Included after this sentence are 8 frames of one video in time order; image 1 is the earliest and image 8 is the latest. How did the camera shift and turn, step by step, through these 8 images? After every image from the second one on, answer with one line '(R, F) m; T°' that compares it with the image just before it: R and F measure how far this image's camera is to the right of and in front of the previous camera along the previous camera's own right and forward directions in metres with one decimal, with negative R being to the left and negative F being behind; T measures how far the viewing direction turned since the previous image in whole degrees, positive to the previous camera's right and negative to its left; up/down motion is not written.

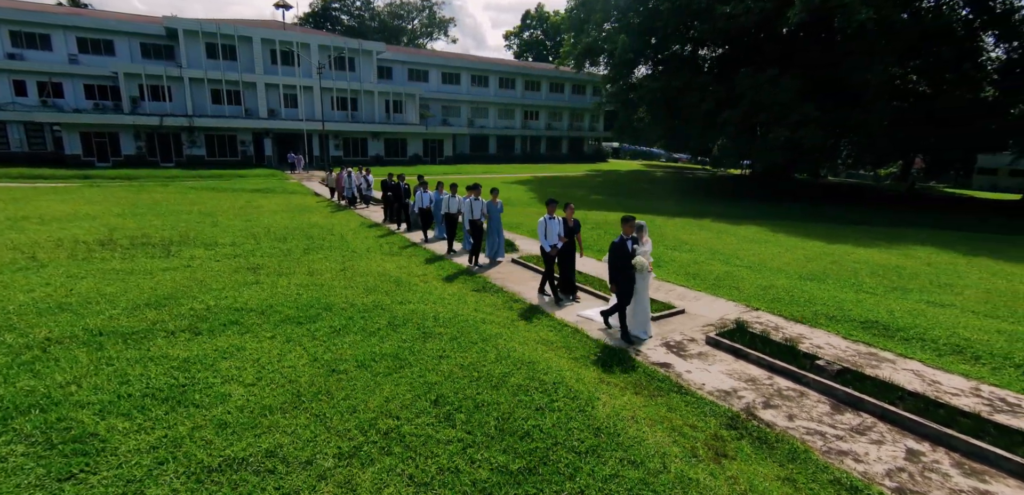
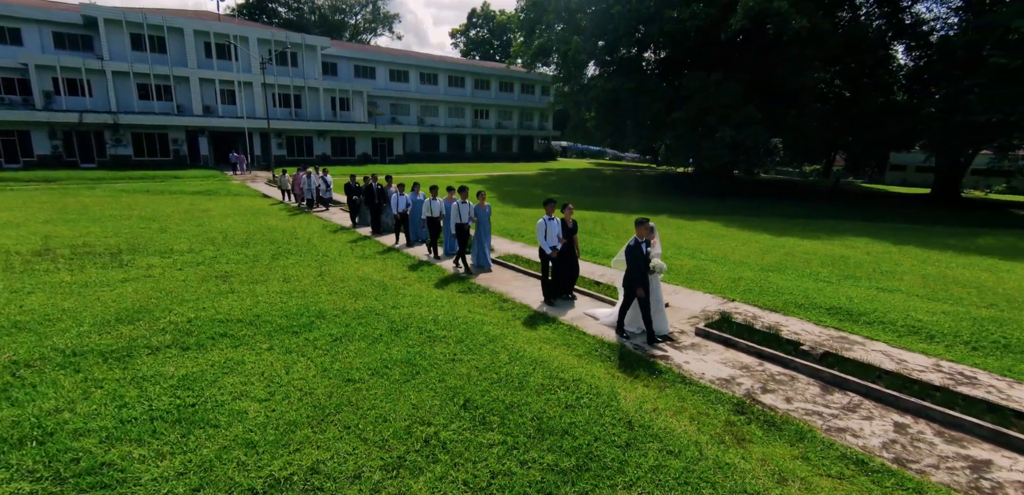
(-0.6, 0.0) m; +6°
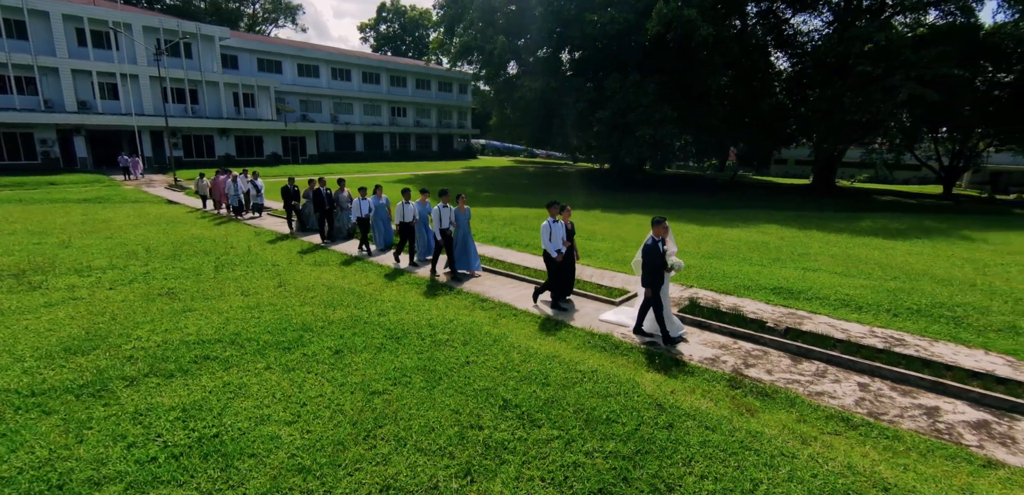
(-0.8, 0.0) m; +10°
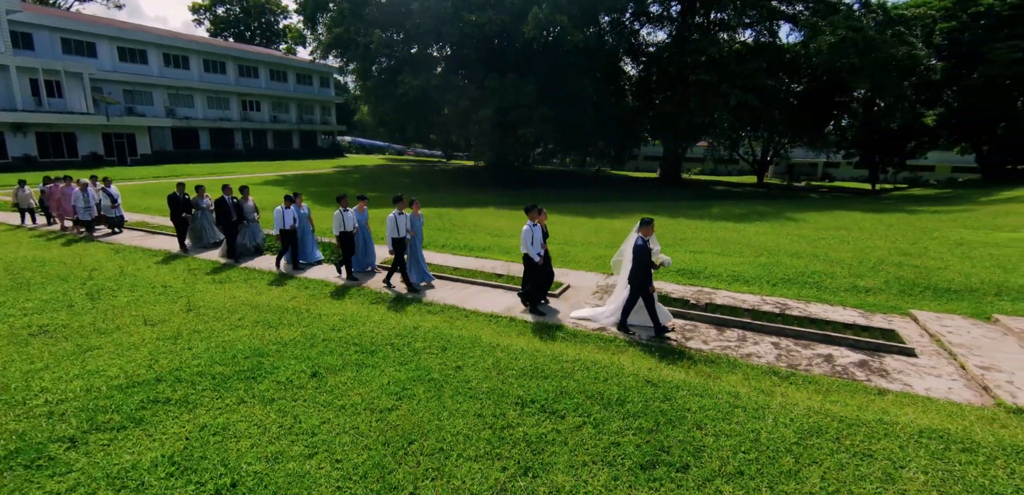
(-1.0, 0.0) m; +15°
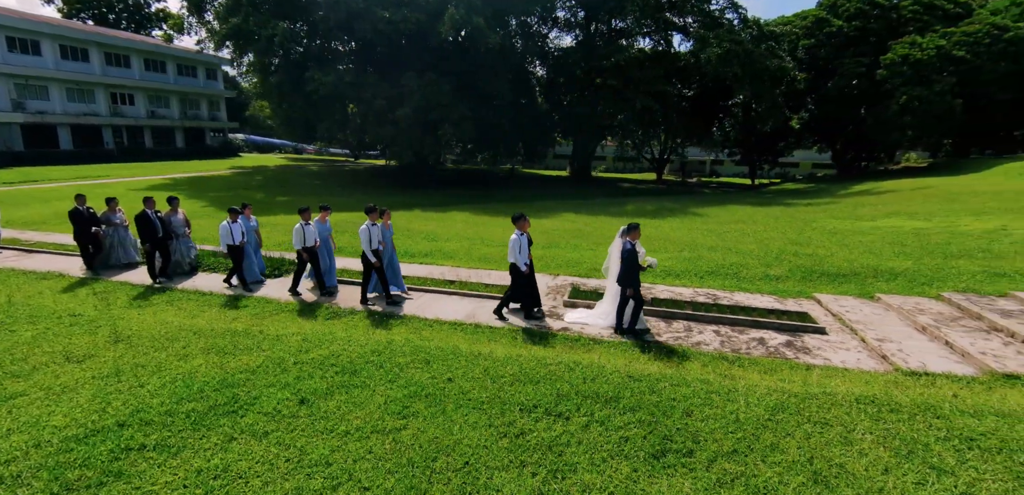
(-0.7, -0.1) m; +11°
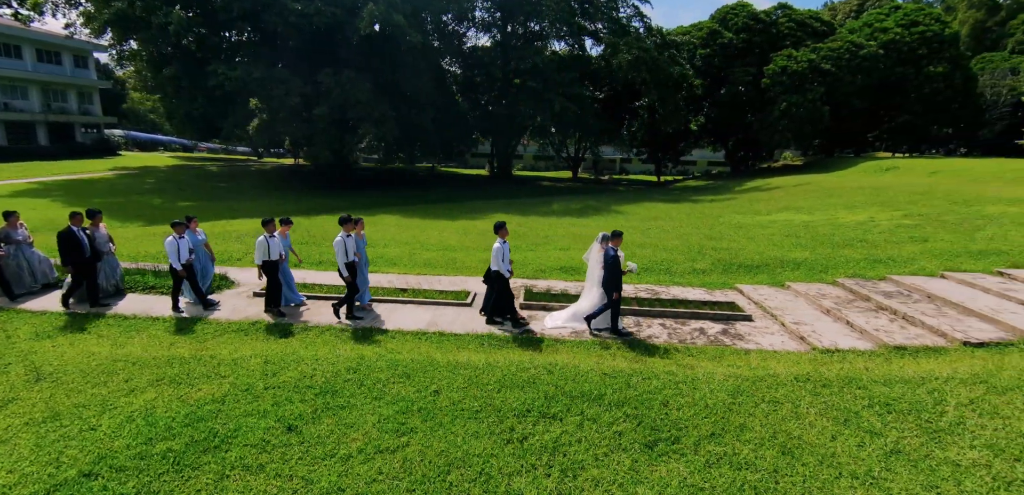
(-0.6, -0.1) m; +10°
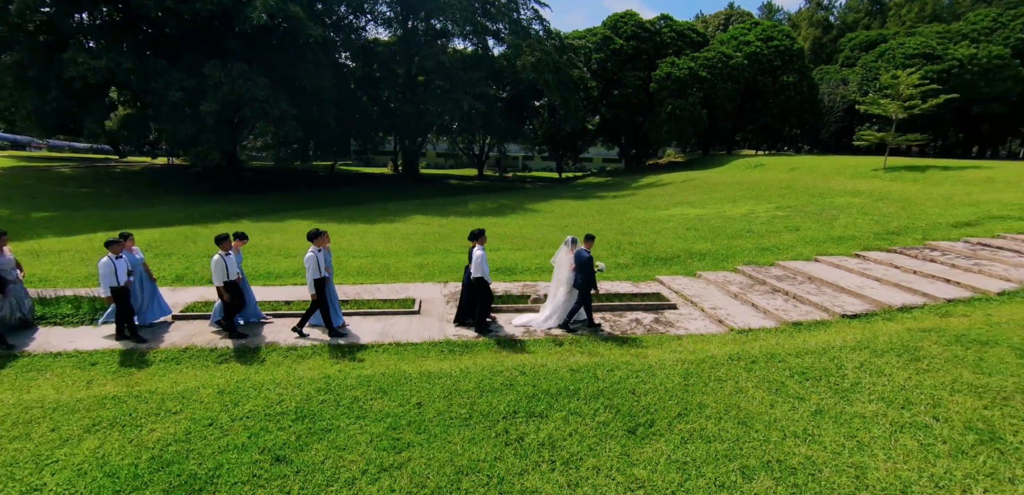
(-0.7, -0.1) m; +11°
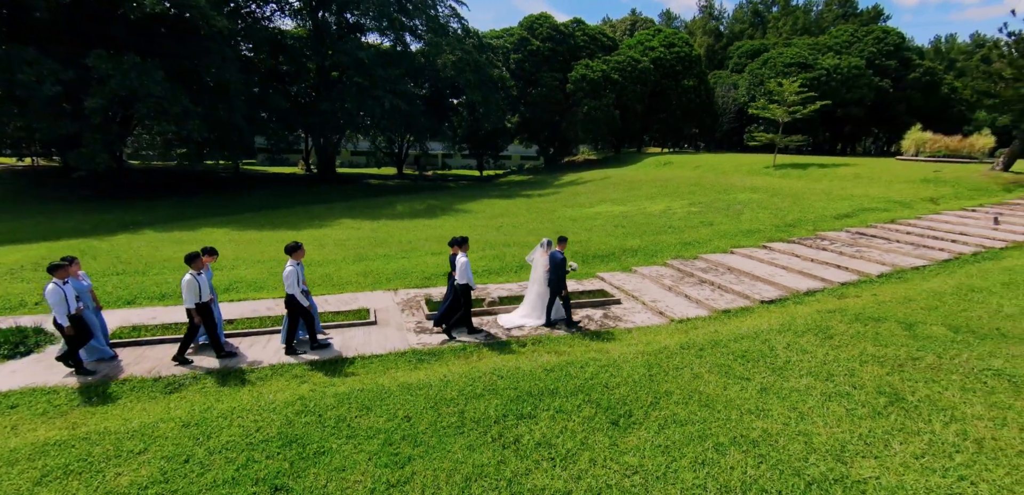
(-0.6, -0.2) m; +10°
